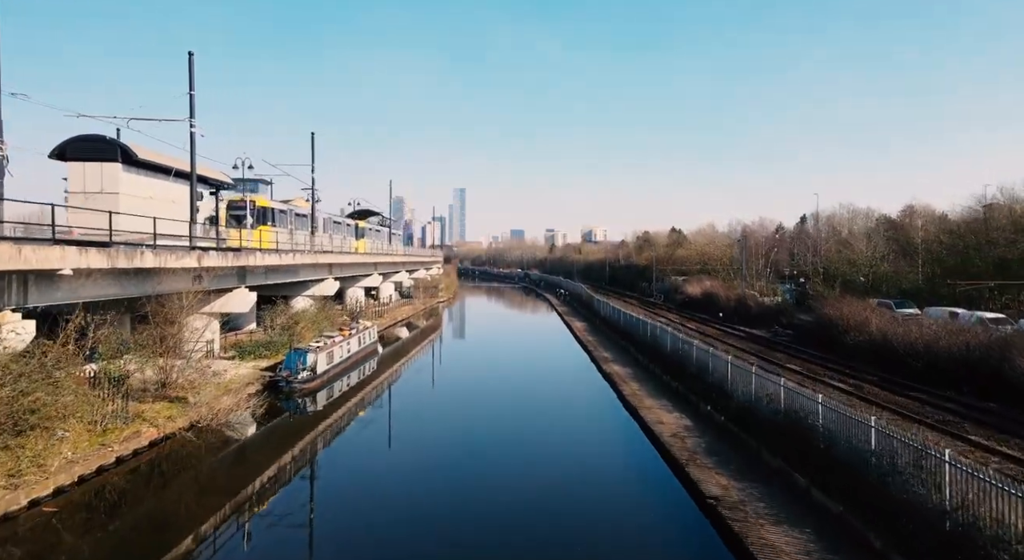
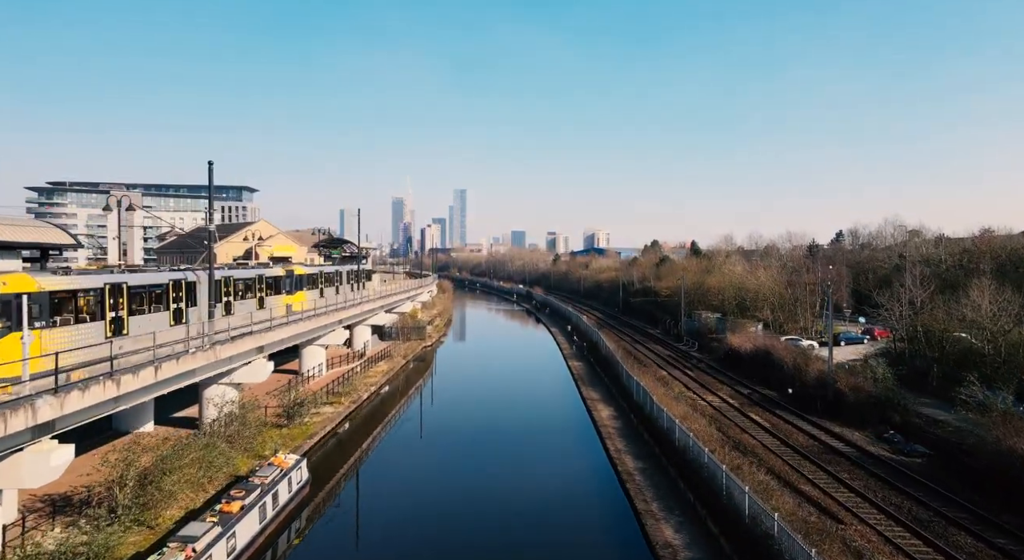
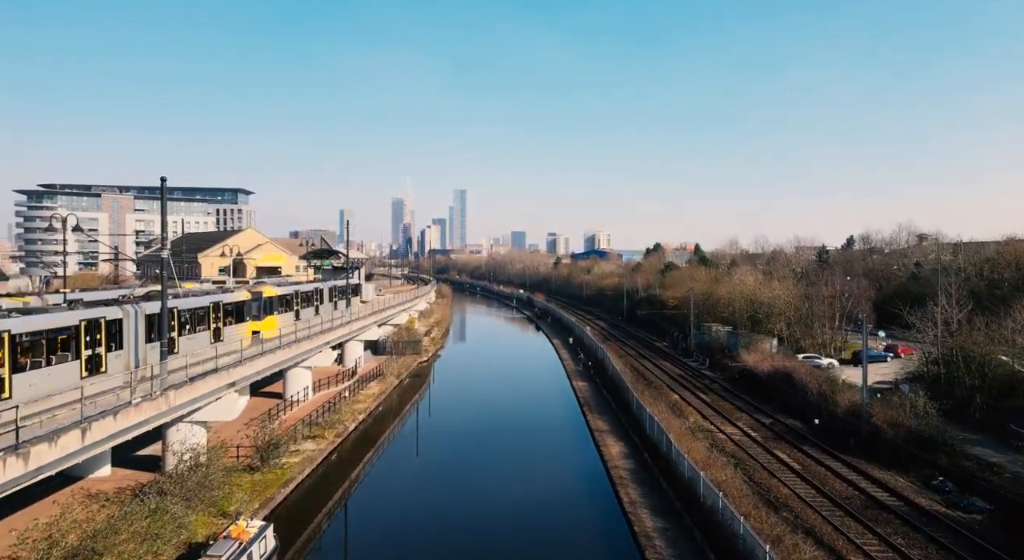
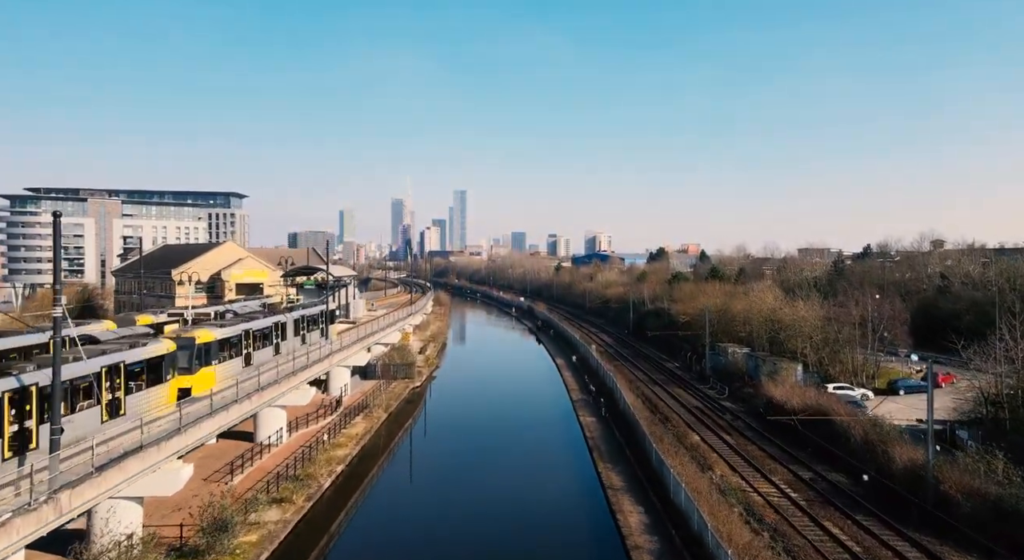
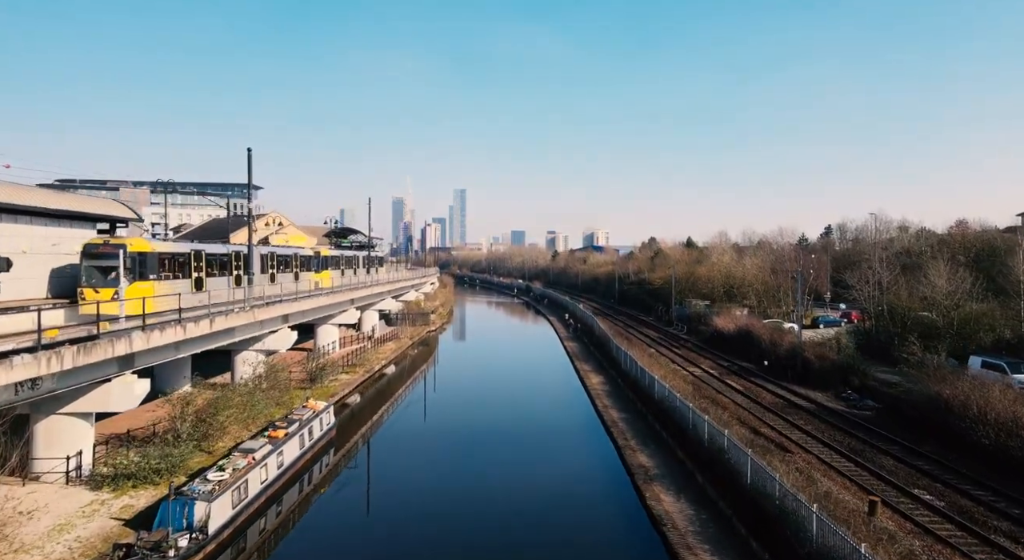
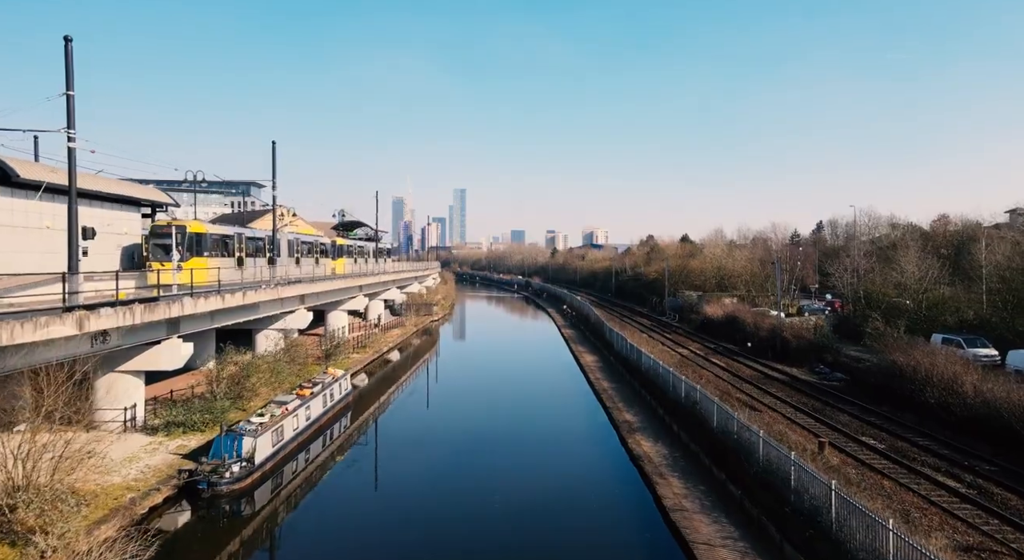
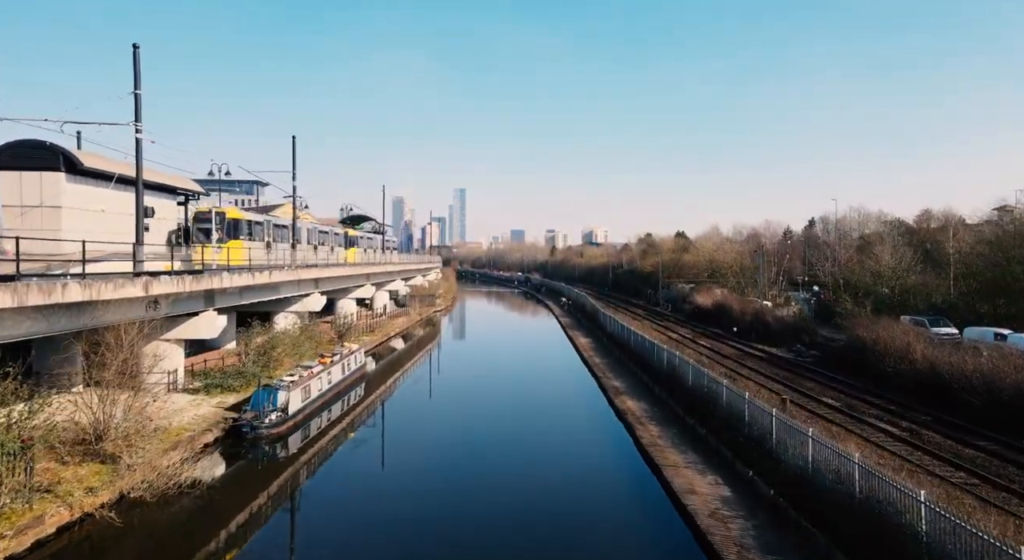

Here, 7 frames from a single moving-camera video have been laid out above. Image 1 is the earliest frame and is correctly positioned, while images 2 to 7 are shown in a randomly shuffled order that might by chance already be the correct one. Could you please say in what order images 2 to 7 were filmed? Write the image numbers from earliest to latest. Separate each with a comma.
7, 6, 5, 2, 3, 4
